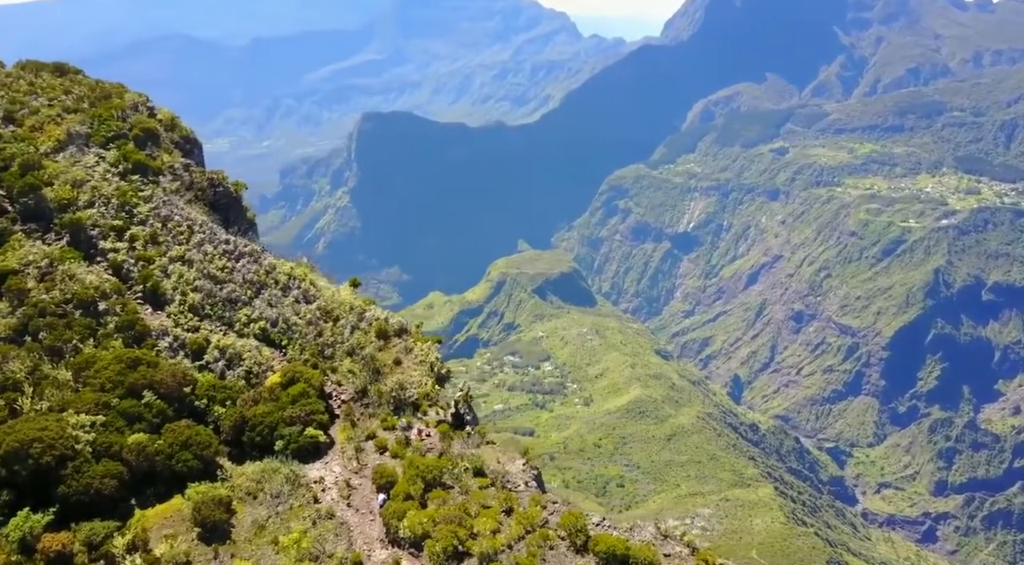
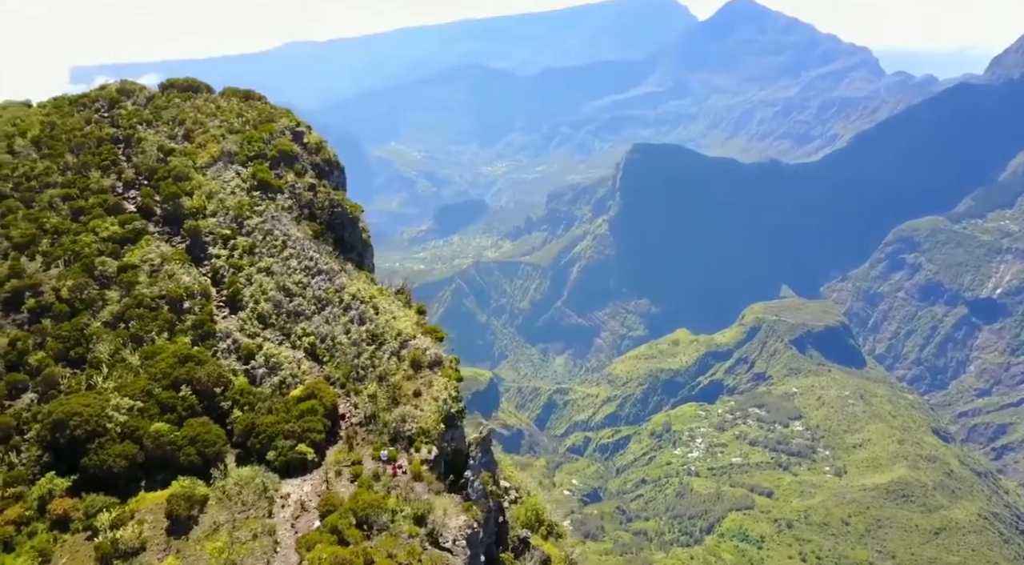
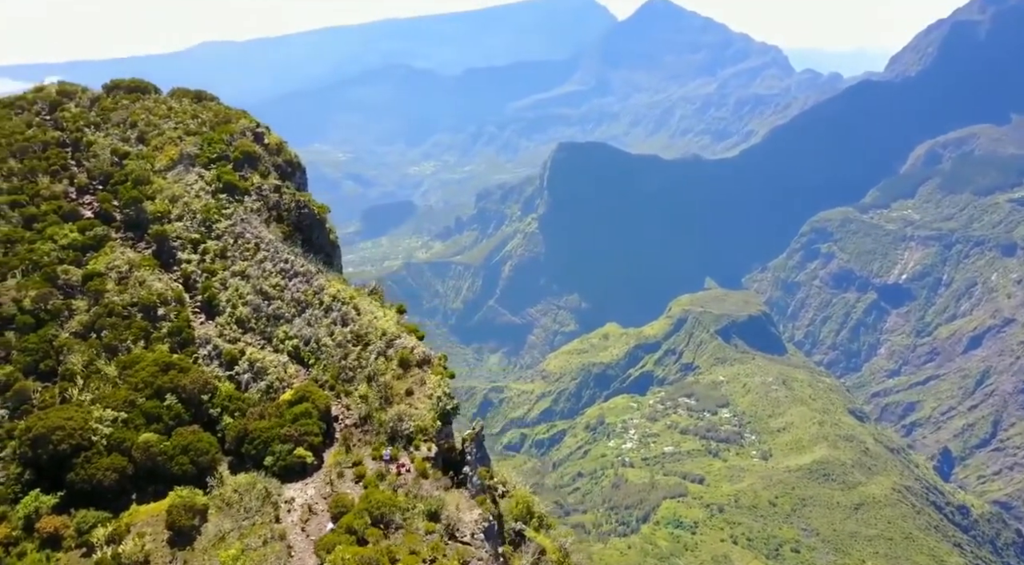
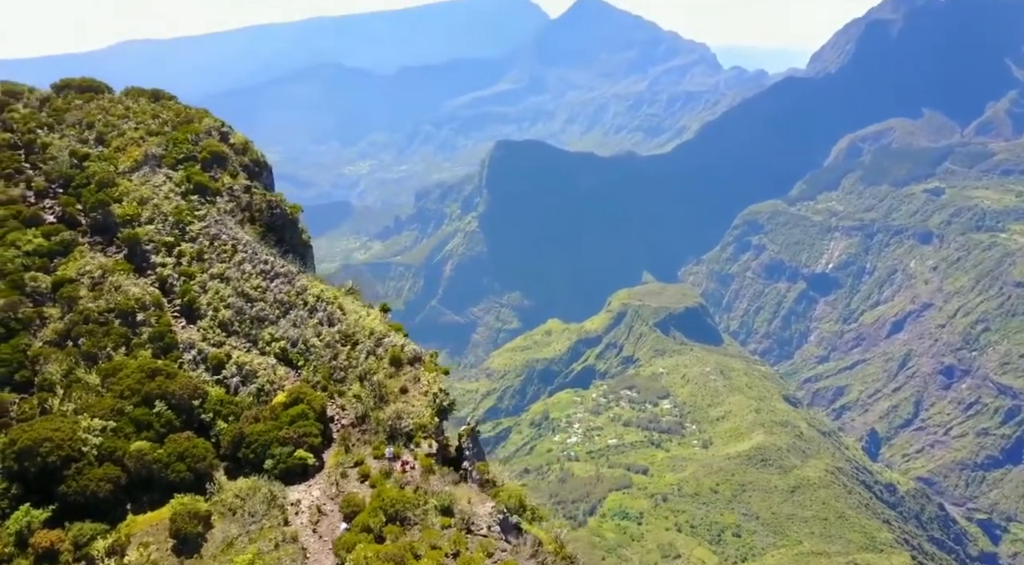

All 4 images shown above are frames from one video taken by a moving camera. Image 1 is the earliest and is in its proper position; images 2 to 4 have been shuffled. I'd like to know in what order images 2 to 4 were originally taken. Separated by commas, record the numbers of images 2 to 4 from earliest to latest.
4, 3, 2
